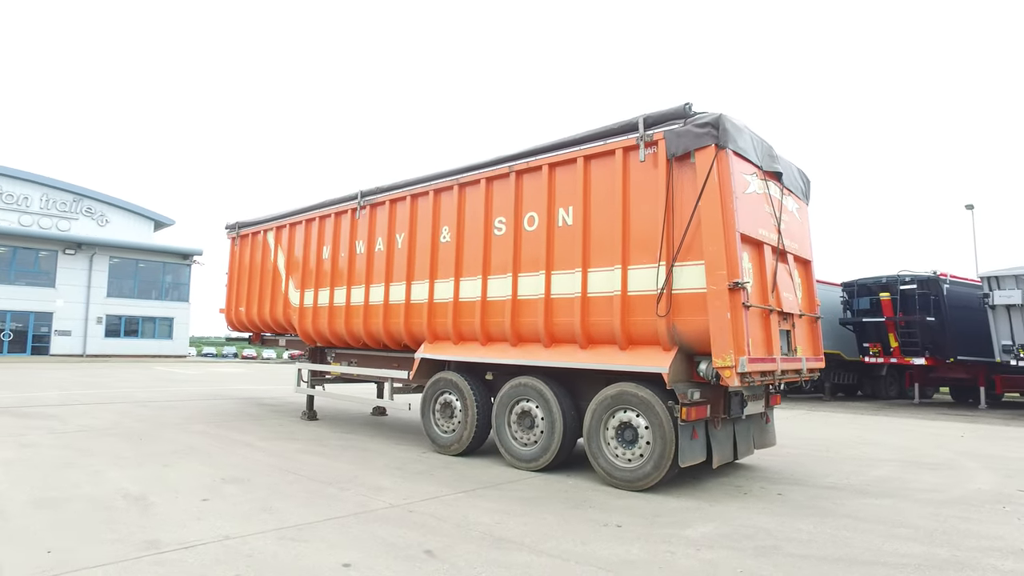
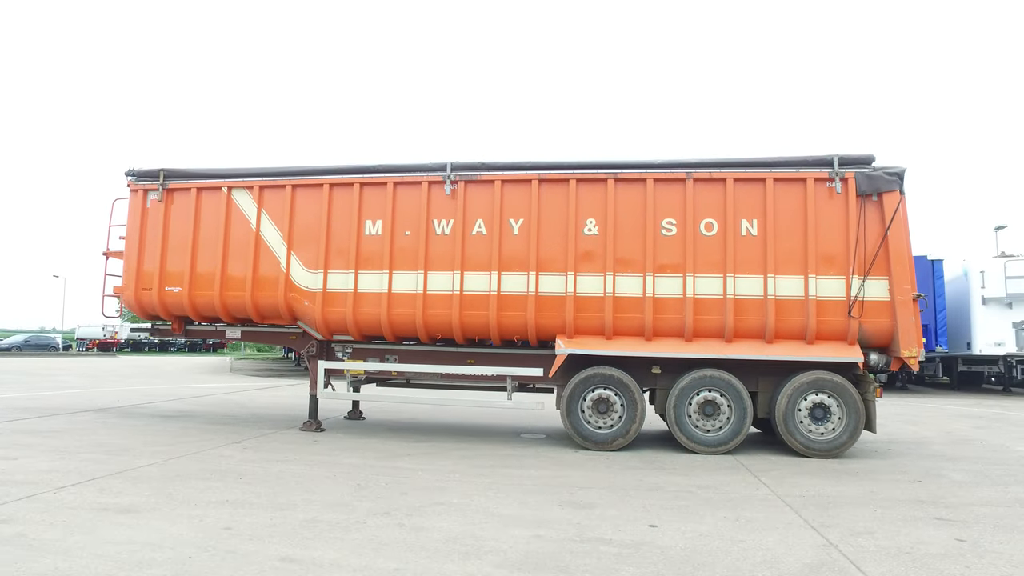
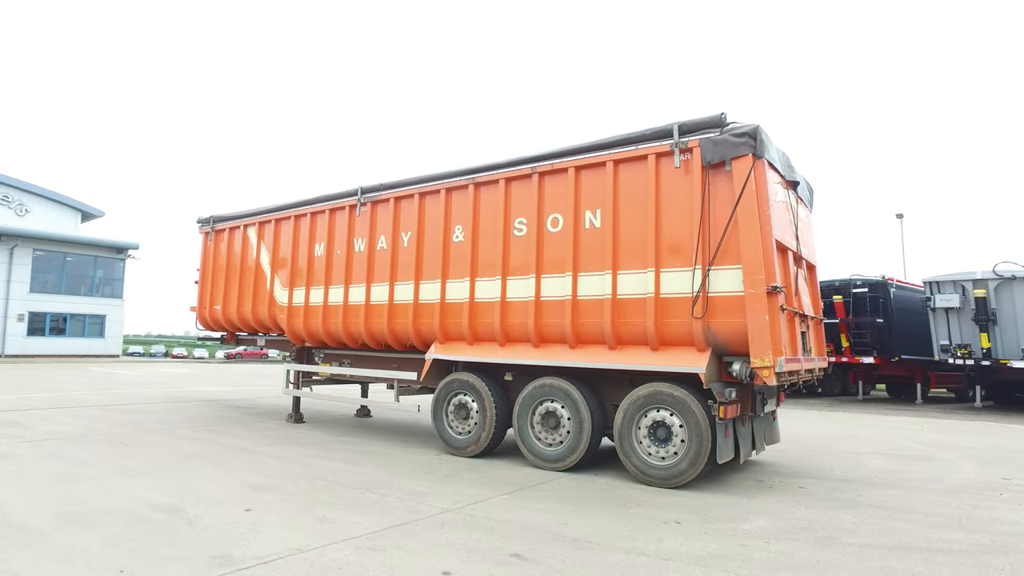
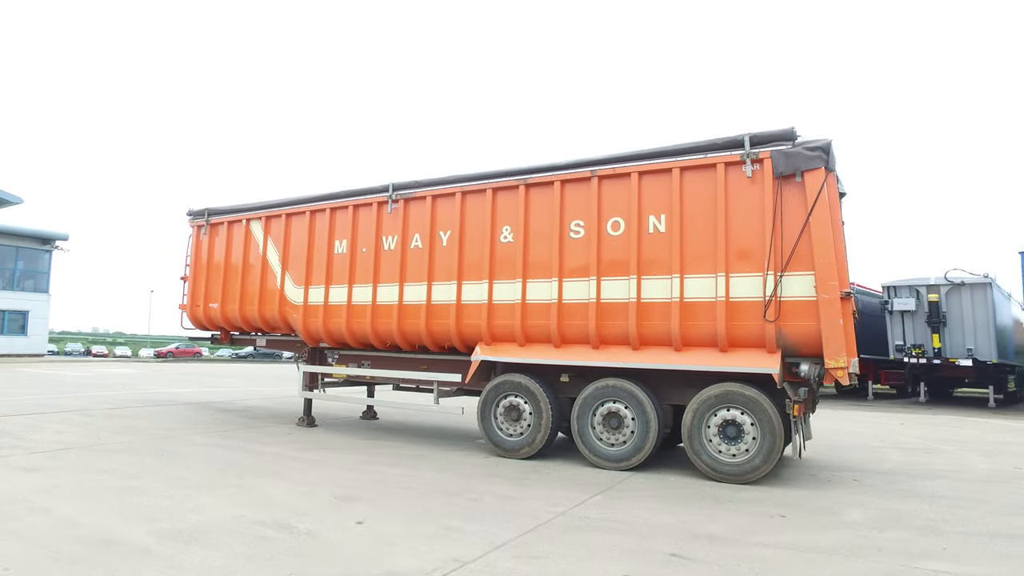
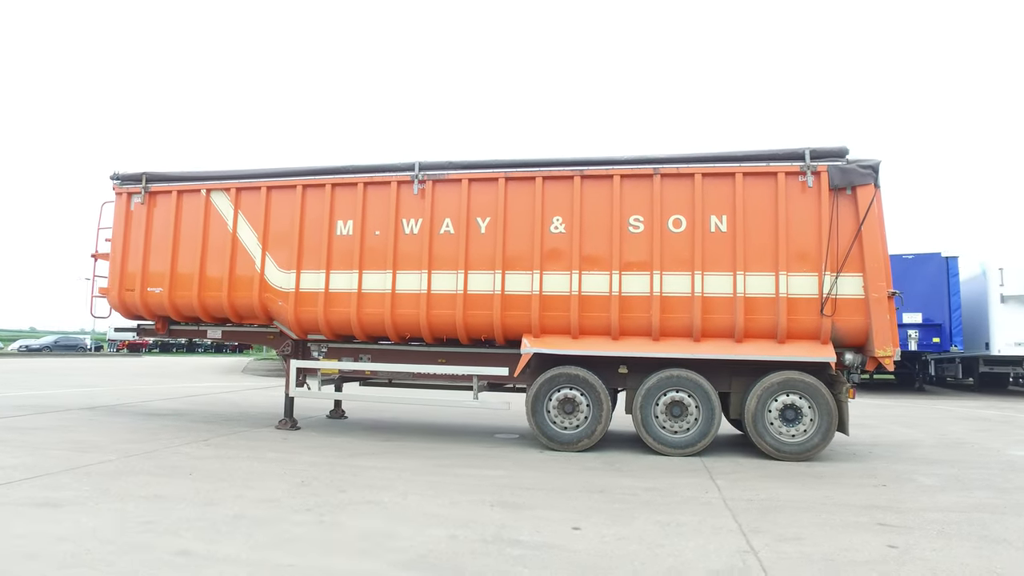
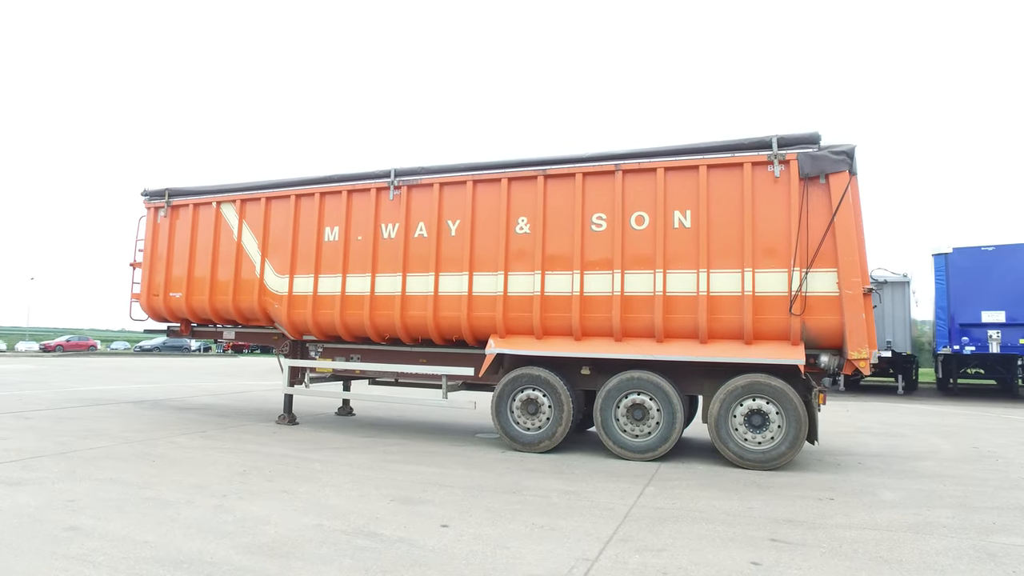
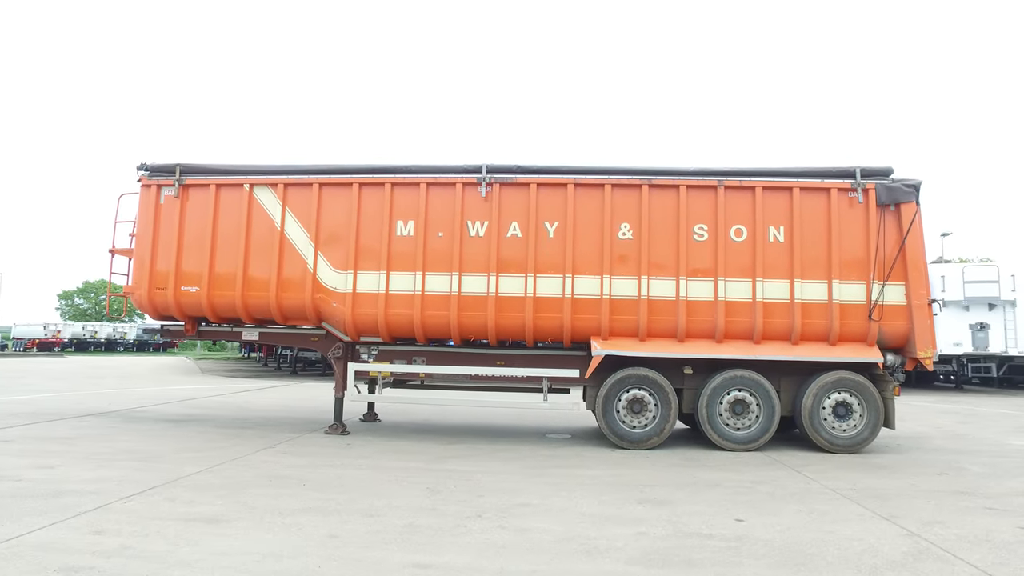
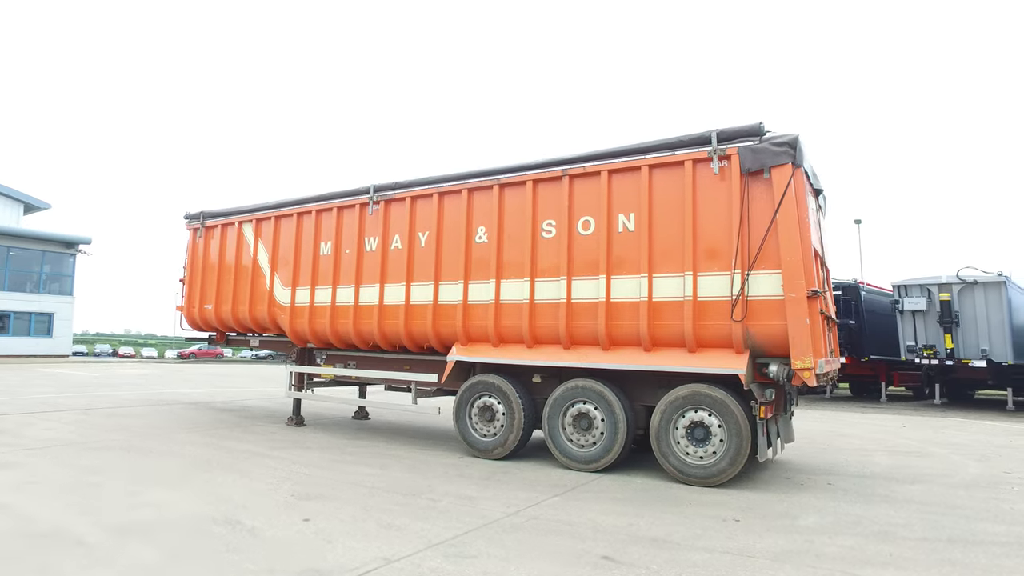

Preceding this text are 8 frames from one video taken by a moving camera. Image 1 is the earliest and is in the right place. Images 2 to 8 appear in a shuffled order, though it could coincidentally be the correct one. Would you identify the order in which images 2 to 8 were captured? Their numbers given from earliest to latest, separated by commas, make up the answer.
3, 8, 4, 6, 5, 2, 7
